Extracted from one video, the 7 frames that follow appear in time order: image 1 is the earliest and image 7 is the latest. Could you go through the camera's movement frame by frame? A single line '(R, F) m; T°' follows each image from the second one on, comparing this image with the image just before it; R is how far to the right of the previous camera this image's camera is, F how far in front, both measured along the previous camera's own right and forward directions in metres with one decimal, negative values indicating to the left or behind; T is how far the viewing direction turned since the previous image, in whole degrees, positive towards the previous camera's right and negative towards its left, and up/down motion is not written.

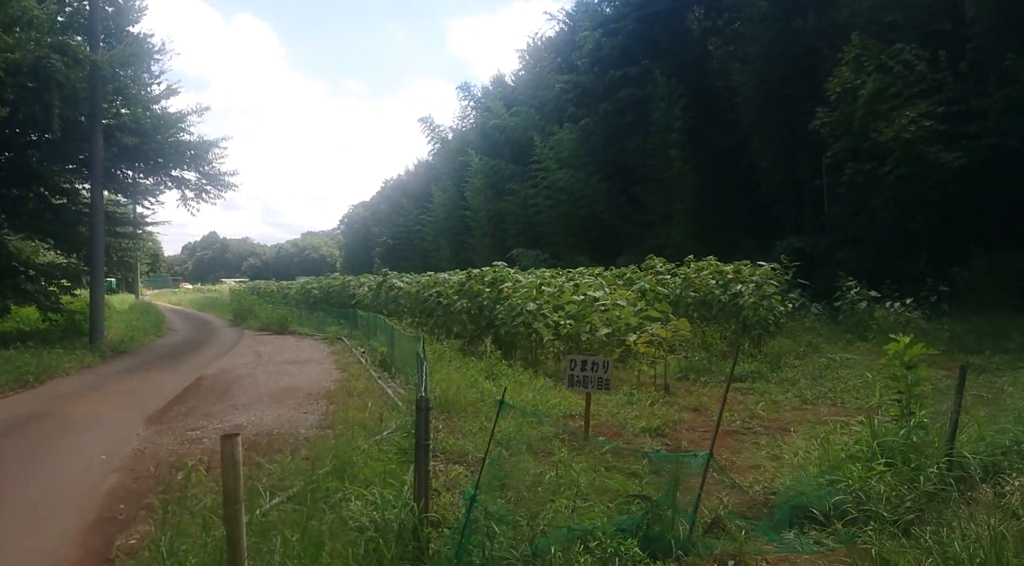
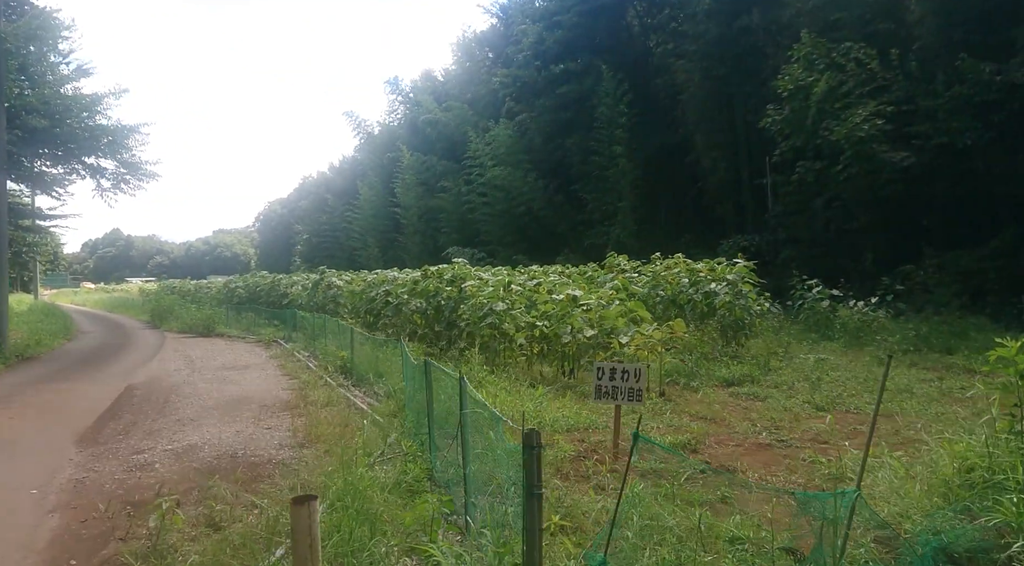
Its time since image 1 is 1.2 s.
(-0.7, +0.8) m; +6°
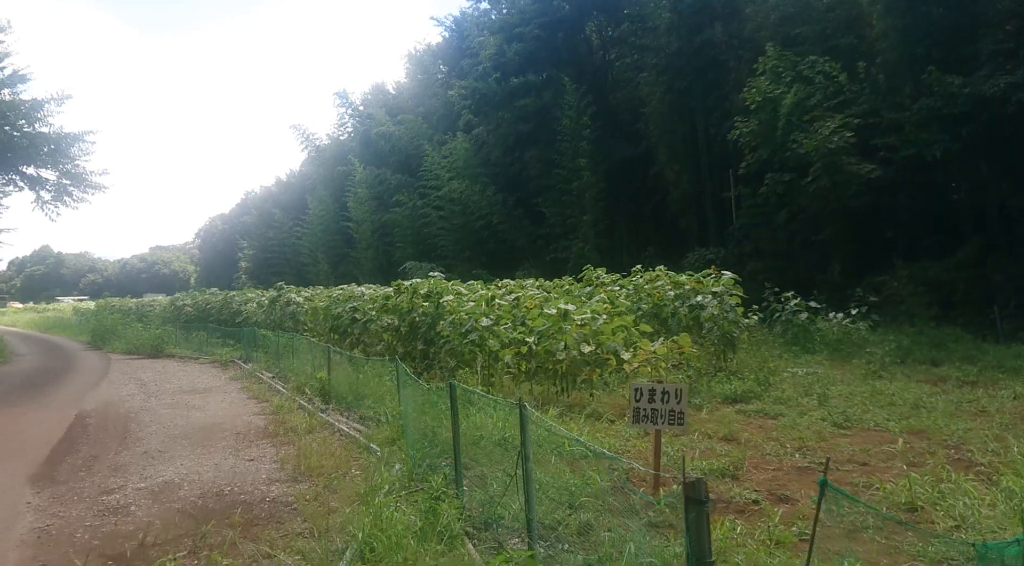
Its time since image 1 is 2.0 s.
(-0.6, +0.5) m; +4°
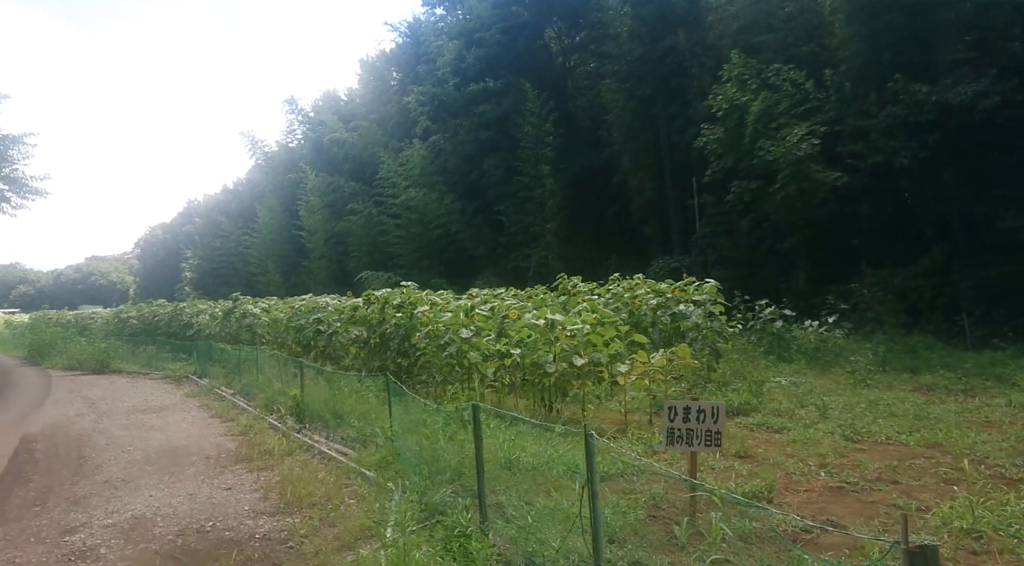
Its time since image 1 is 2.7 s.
(-0.5, +0.4) m; +4°
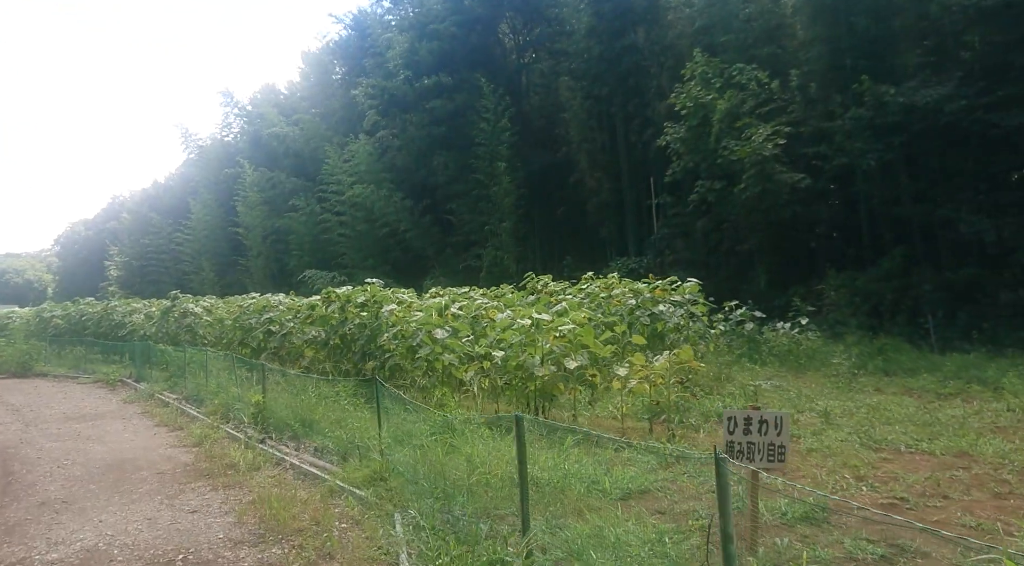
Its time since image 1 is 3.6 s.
(-0.6, +0.6) m; +5°
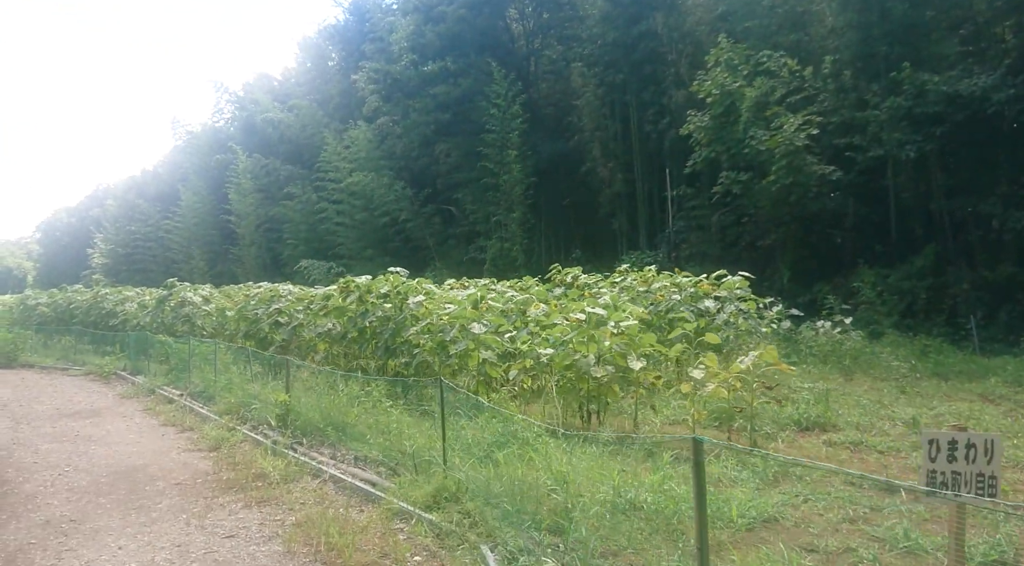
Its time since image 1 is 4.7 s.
(-0.8, +0.8) m; +1°
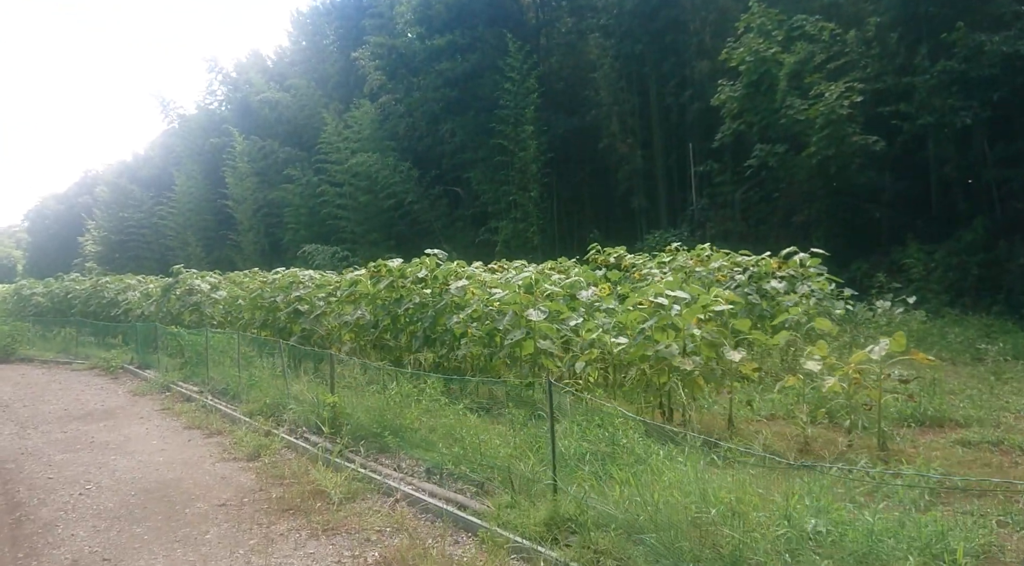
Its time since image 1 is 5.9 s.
(-0.8, +1.0) m; 0°
